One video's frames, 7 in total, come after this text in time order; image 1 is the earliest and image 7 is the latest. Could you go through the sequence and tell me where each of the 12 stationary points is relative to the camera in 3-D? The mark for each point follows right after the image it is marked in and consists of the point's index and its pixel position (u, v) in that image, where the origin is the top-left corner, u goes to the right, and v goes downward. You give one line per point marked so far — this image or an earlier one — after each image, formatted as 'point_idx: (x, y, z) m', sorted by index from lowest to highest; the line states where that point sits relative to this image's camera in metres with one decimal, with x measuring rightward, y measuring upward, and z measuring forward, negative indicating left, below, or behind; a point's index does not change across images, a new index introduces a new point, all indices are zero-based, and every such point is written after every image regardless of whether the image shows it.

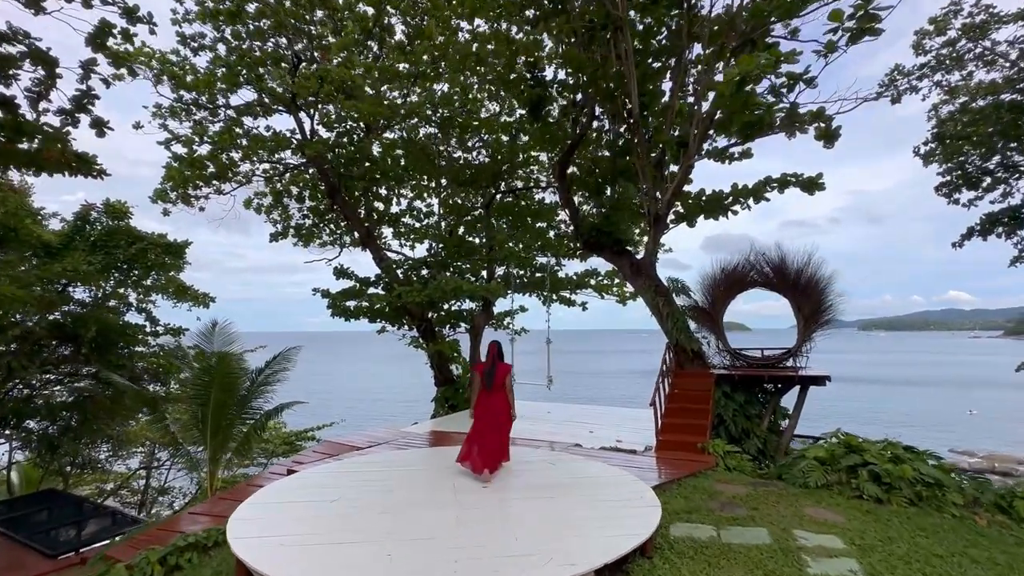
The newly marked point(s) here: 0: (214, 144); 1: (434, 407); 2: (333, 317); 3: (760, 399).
0: (-5.7, +2.7, +8.9) m
1: (-1.3, -2.1, +8.1) m
2: (-3.2, -0.6, +8.6) m
3: (+2.8, -1.2, +5.3) m
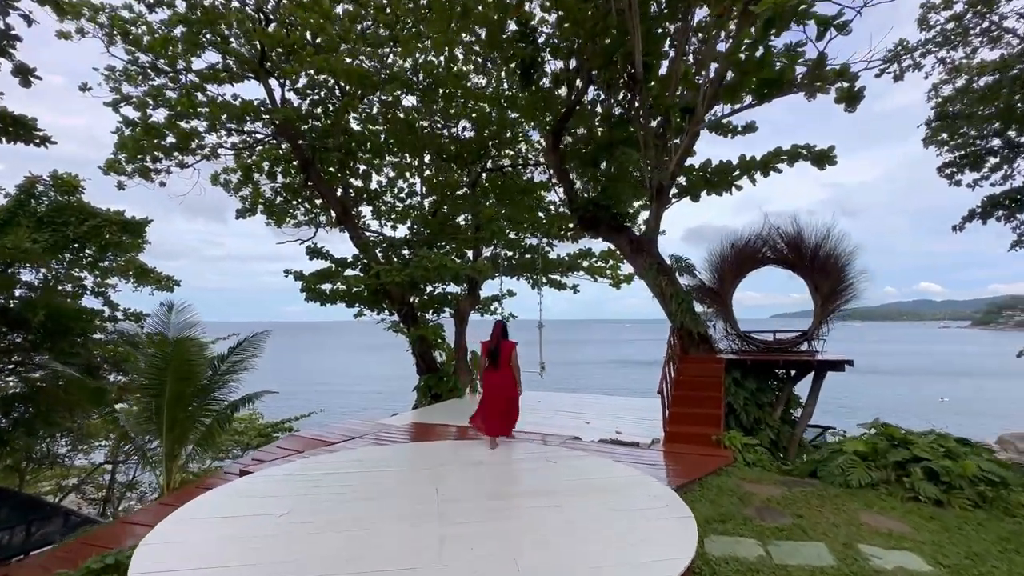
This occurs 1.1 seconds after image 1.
0: (-5.9, +3.0, +8.1) m
1: (-1.5, -1.8, +7.6) m
2: (-3.4, -0.2, +8.0) m
3: (+2.7, -1.0, +4.9) m
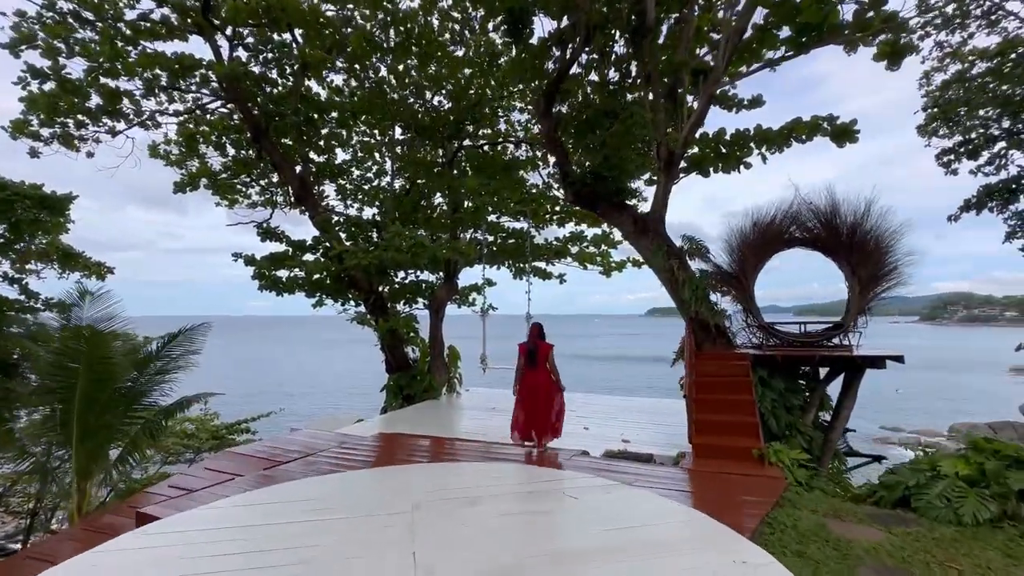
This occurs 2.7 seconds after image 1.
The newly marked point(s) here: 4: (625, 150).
0: (-6.1, +3.3, +6.9) m
1: (-1.8, -1.6, +6.7) m
2: (-3.7, 0.0, +6.9) m
3: (+2.6, -0.9, +4.2) m
4: (+1.3, +1.5, +5.2) m
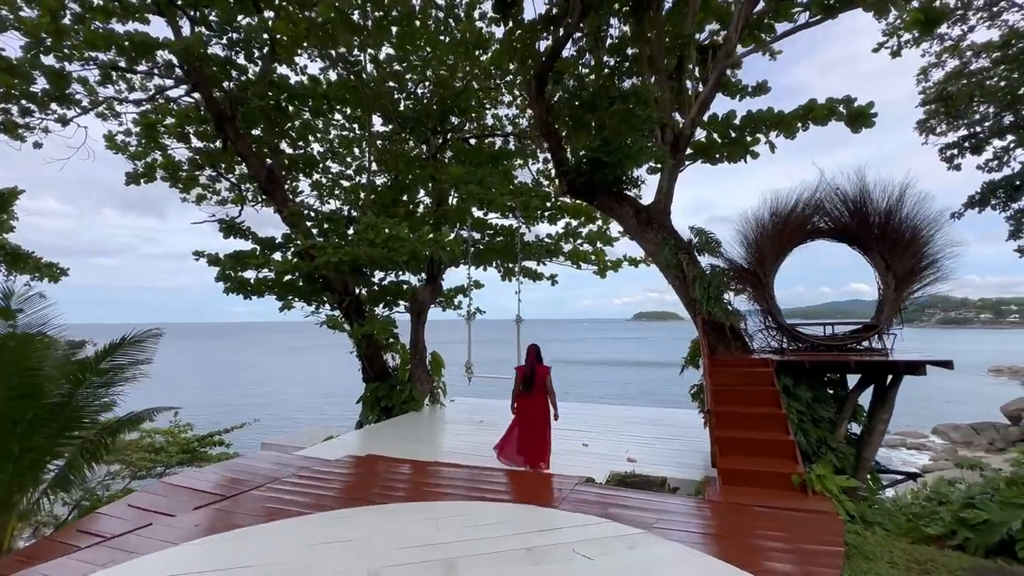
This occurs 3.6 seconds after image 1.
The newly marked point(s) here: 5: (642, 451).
0: (-6.3, +3.2, +6.2) m
1: (-1.9, -1.6, +6.1) m
2: (-3.8, -0.1, +6.3) m
3: (+2.5, -0.9, +3.7) m
4: (+1.1, +1.5, +4.7) m
5: (+1.2, -1.4, +4.2) m
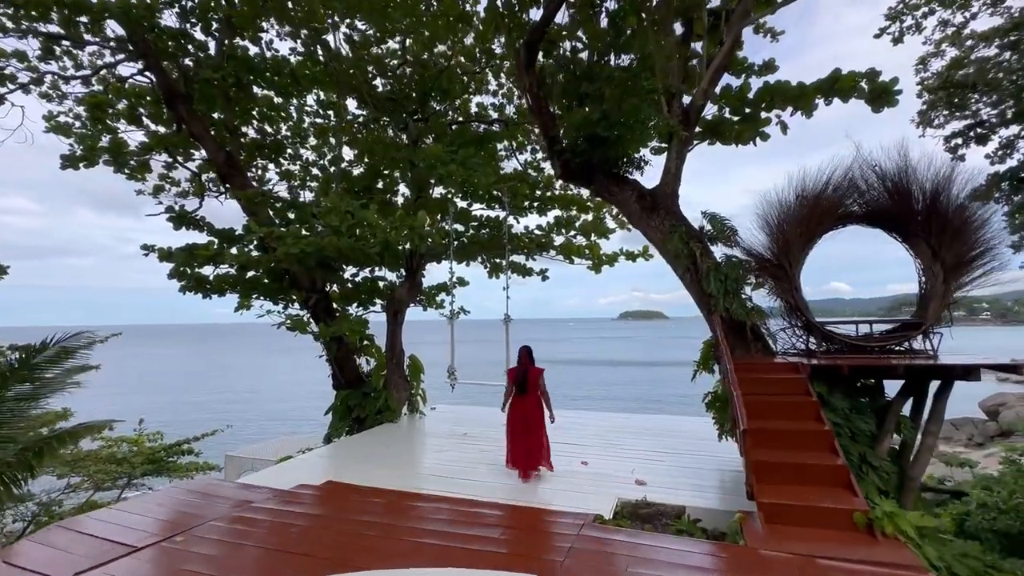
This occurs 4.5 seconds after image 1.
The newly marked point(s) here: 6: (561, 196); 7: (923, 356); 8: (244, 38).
0: (-6.4, +3.3, +5.5) m
1: (-2.1, -1.6, +5.4) m
2: (-4.0, 0.0, +5.6) m
3: (+2.4, -0.8, +3.2) m
4: (+1.0, +1.6, +4.2) m
5: (+1.1, -1.4, +3.6) m
6: (+0.7, +1.3, +6.5) m
7: (+2.7, -0.5, +3.1) m
8: (-3.7, +3.4, +6.5) m
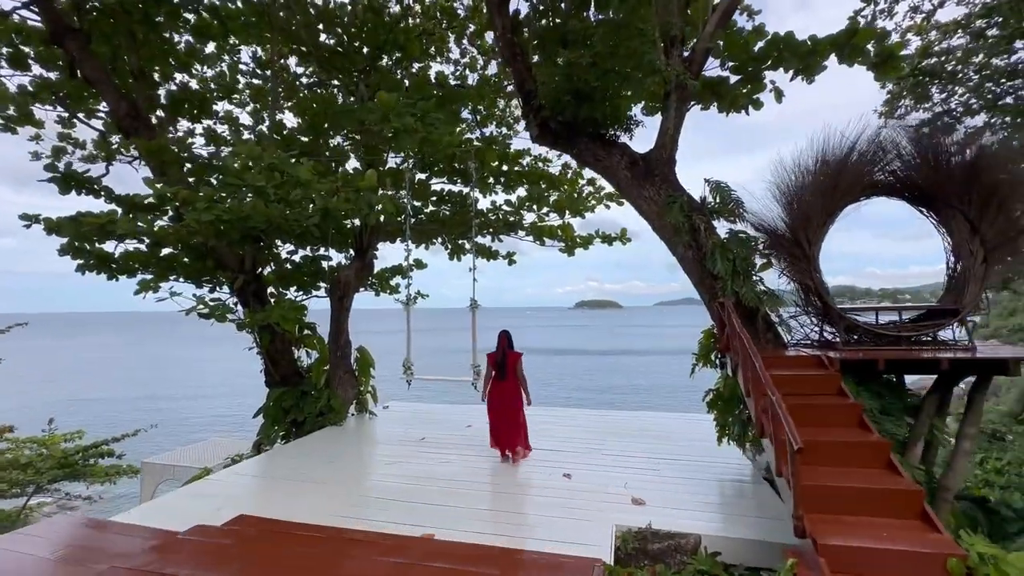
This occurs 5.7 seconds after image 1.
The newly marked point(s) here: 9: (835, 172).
0: (-6.7, +3.5, +4.2) m
1: (-2.4, -1.4, +4.6) m
2: (-4.3, +0.2, +4.6) m
3: (+2.3, -0.7, +2.8) m
4: (+0.8, +1.7, +3.5) m
5: (+0.9, -1.3, +3.1) m
6: (+0.2, +1.5, +5.9) m
7: (+2.6, -0.3, +2.7) m
8: (-4.1, +3.7, +5.4) m
9: (+2.0, +0.7, +2.9) m
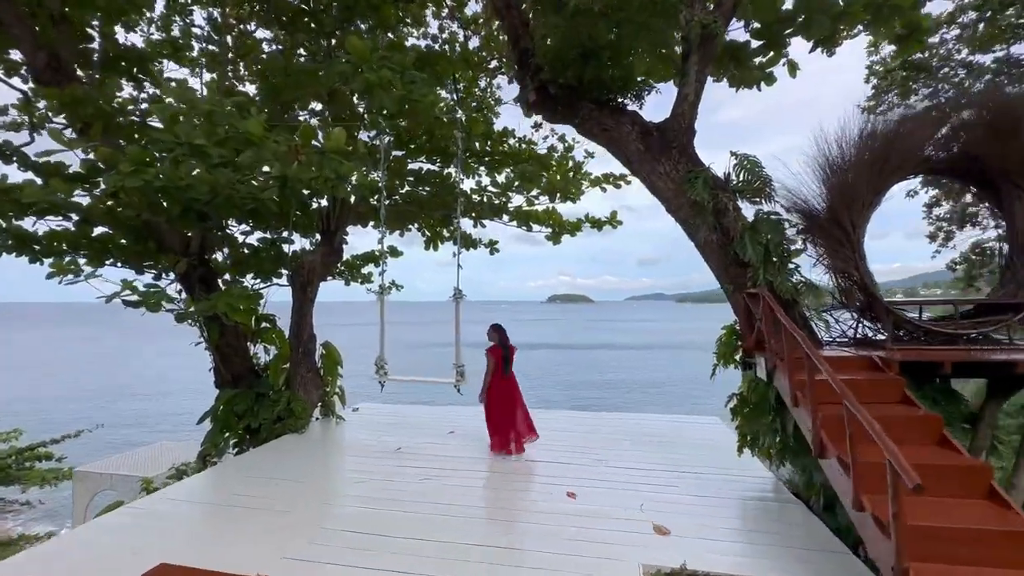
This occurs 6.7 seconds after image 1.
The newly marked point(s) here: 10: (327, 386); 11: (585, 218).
0: (-6.8, +3.6, +3.2) m
1: (-2.5, -1.2, +4.0) m
2: (-4.4, +0.3, +3.8) m
3: (+2.3, -0.6, +2.5) m
4: (+0.8, +1.8, +3.1) m
5: (+0.8, -1.2, +2.6) m
6: (+0.1, +1.6, +5.4) m
7: (+2.6, -0.3, +2.4) m
8: (-4.2, +3.8, +4.6) m
9: (+2.0, +0.8, +2.5) m
10: (-1.7, -0.9, +4.5) m
11: (+0.9, +0.8, +5.8) m
